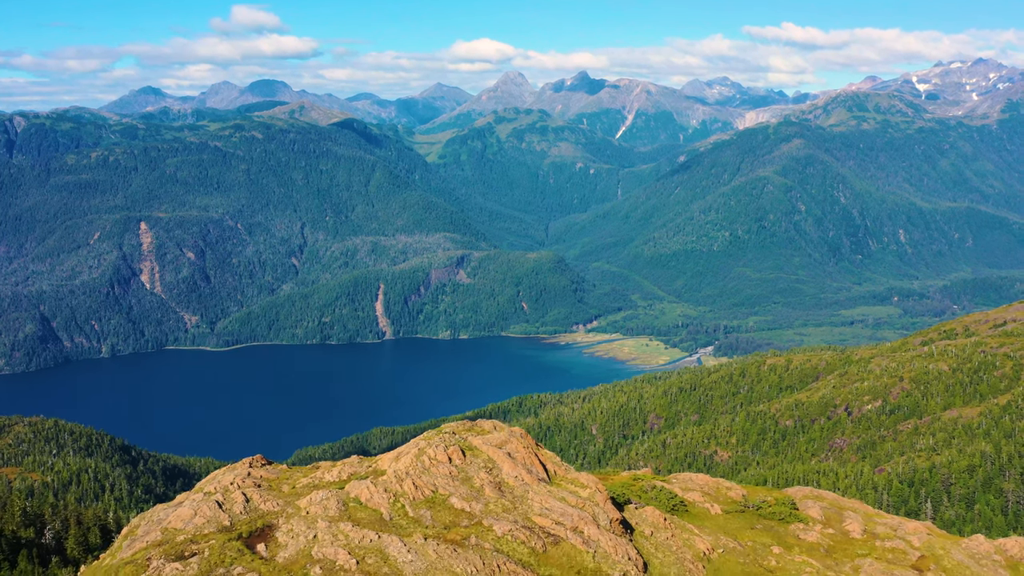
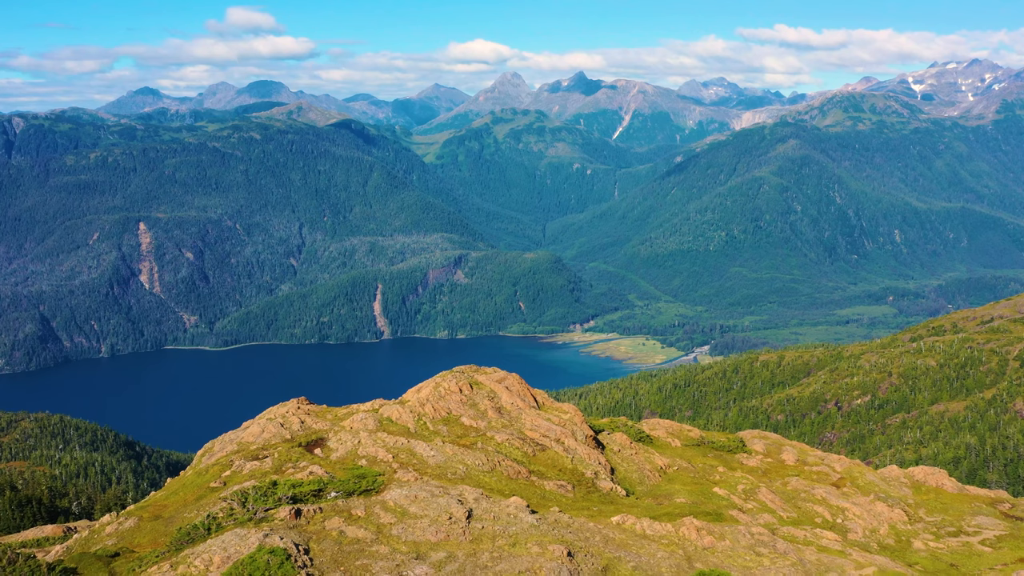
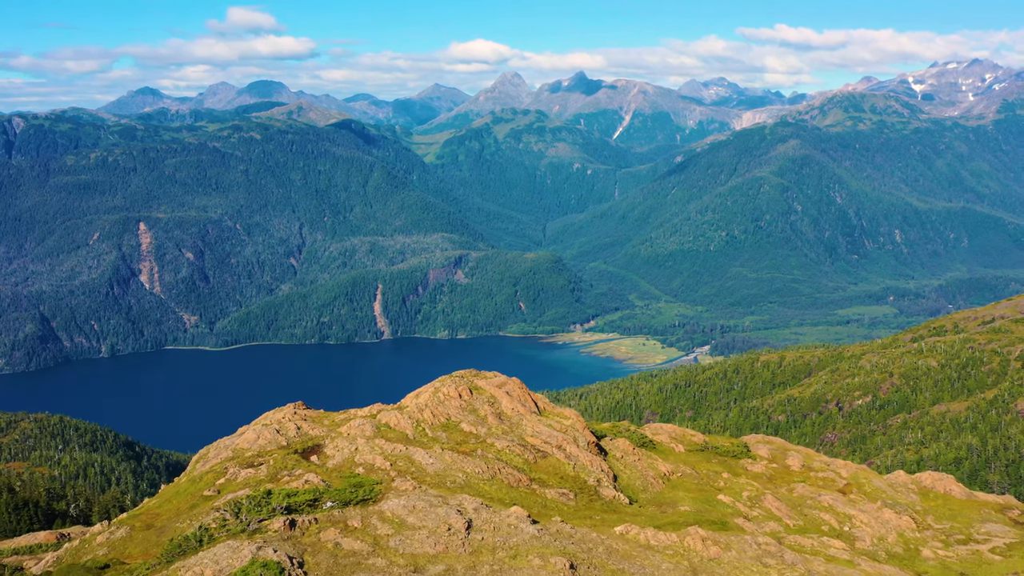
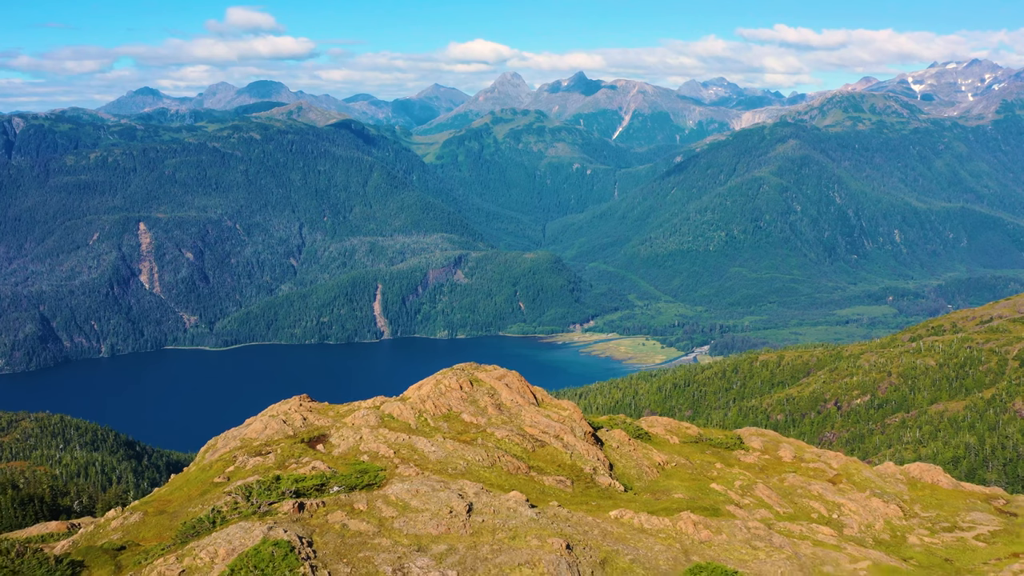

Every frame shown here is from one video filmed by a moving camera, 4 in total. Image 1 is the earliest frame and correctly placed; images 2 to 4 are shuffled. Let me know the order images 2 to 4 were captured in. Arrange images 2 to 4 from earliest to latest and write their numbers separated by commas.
3, 2, 4
